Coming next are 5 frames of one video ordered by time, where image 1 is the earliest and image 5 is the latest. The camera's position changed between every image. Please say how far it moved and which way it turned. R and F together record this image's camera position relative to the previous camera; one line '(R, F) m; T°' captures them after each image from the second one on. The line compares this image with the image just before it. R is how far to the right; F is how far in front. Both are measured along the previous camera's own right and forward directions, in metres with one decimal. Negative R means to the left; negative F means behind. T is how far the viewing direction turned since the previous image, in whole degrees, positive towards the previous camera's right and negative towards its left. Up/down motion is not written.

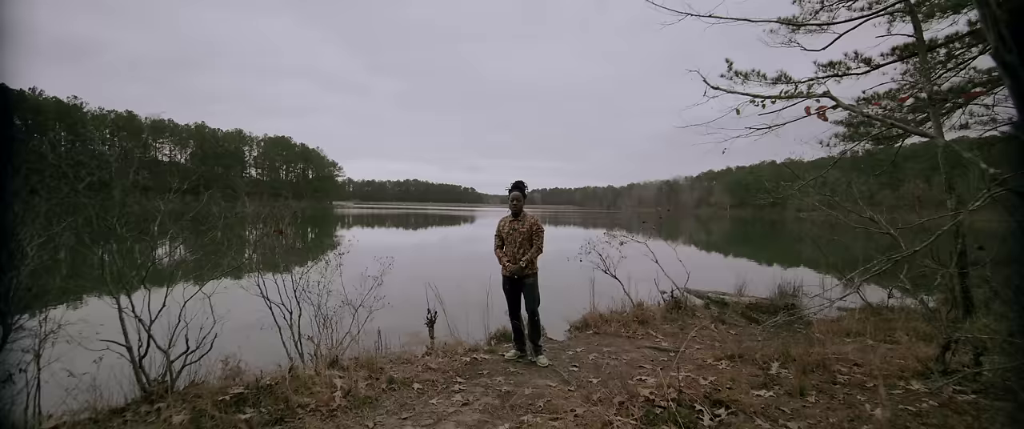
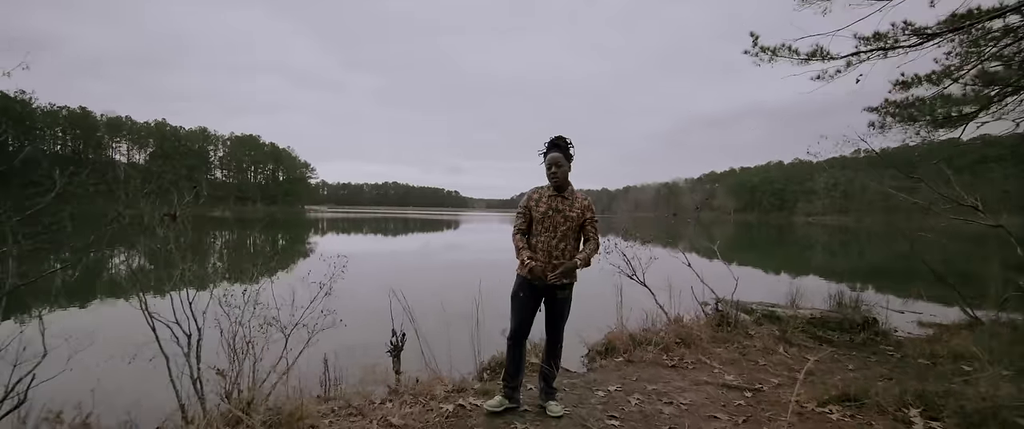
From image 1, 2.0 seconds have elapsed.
(-0.2, +2.2) m; +2°
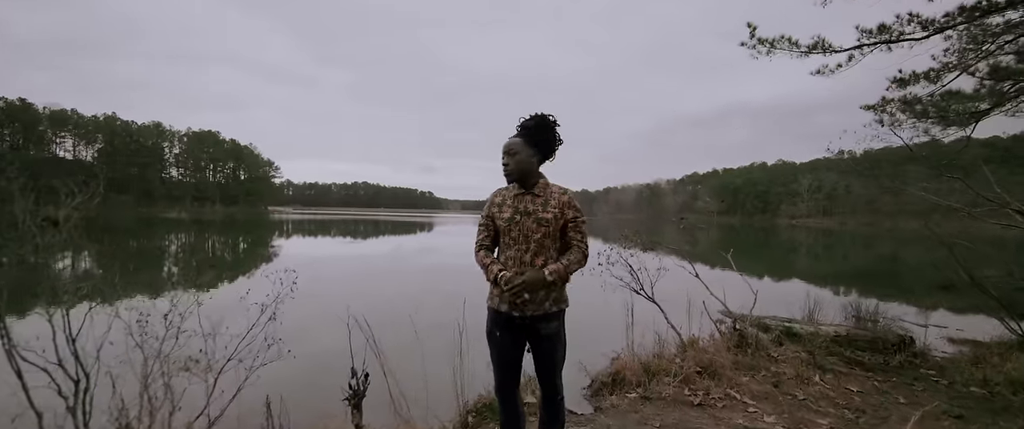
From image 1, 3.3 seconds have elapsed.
(-0.2, +1.1) m; +3°
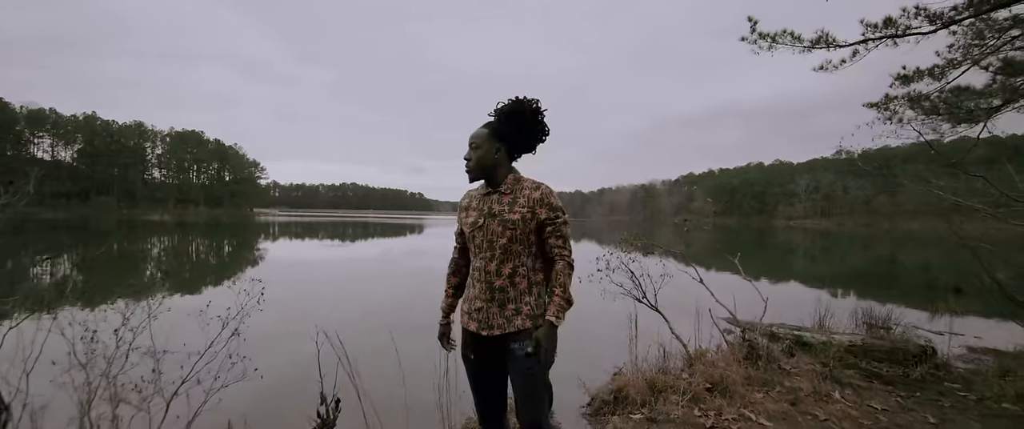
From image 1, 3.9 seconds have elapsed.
(0.0, +0.5) m; +1°
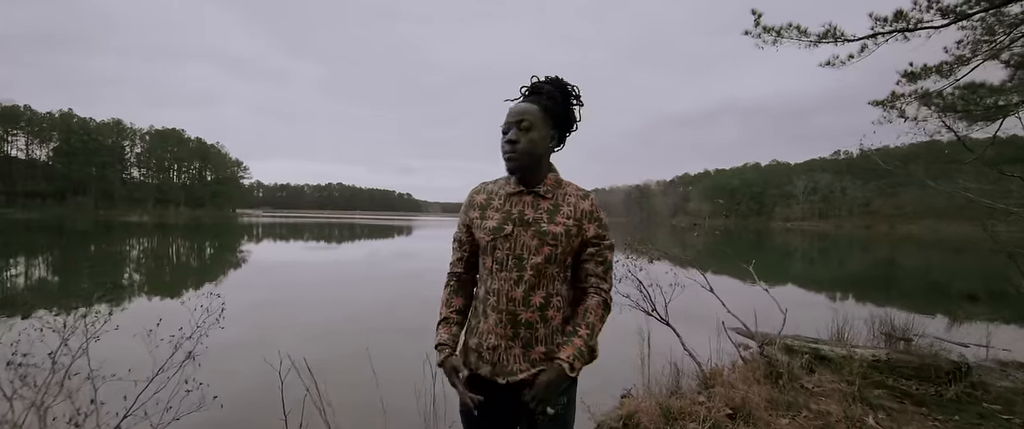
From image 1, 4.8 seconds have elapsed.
(-0.1, +0.6) m; +1°
